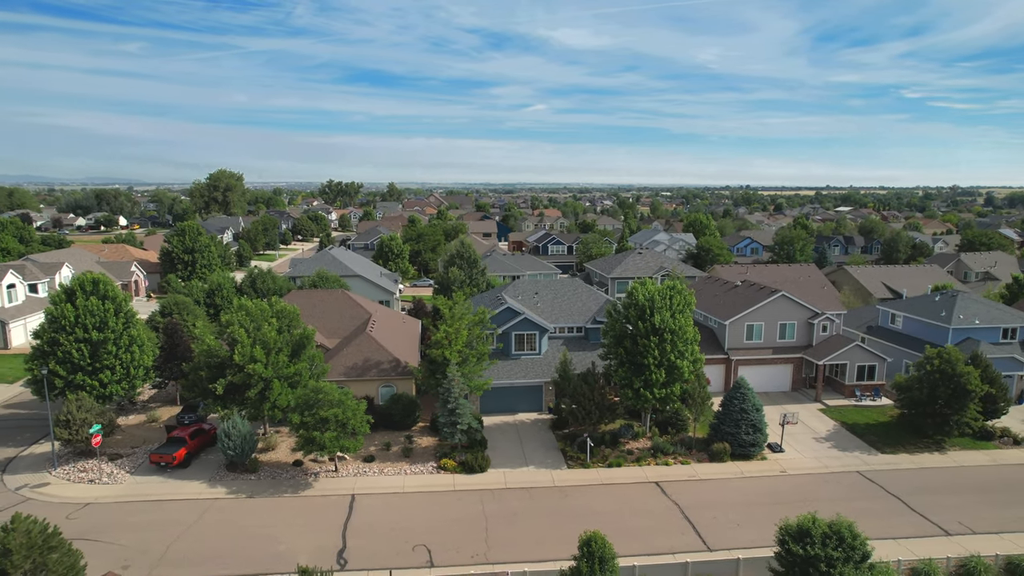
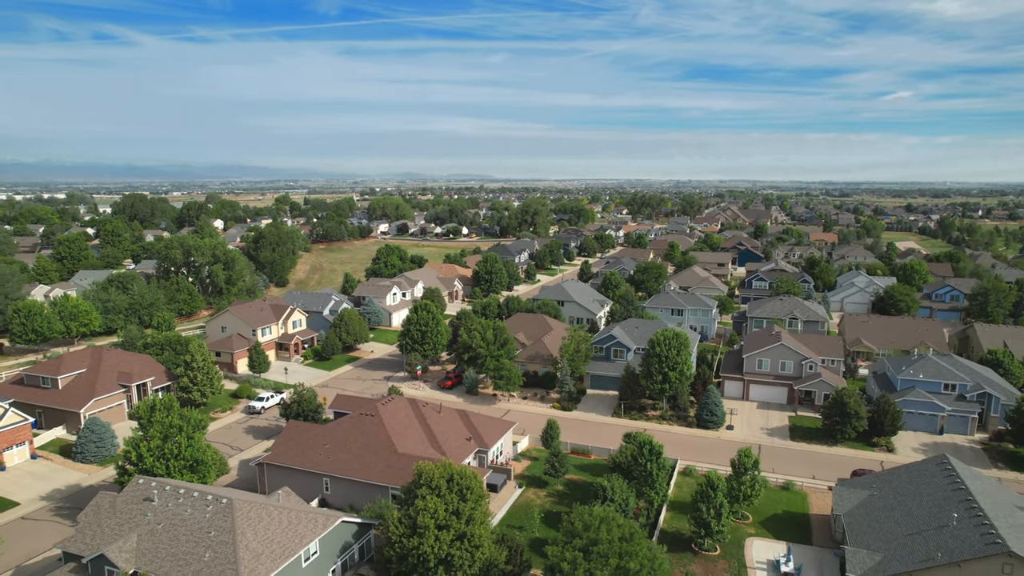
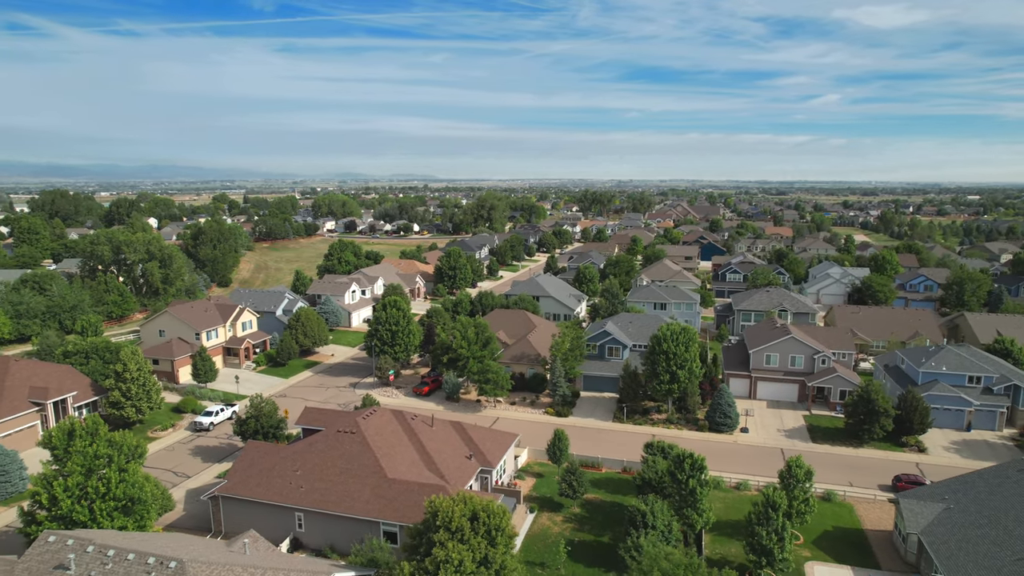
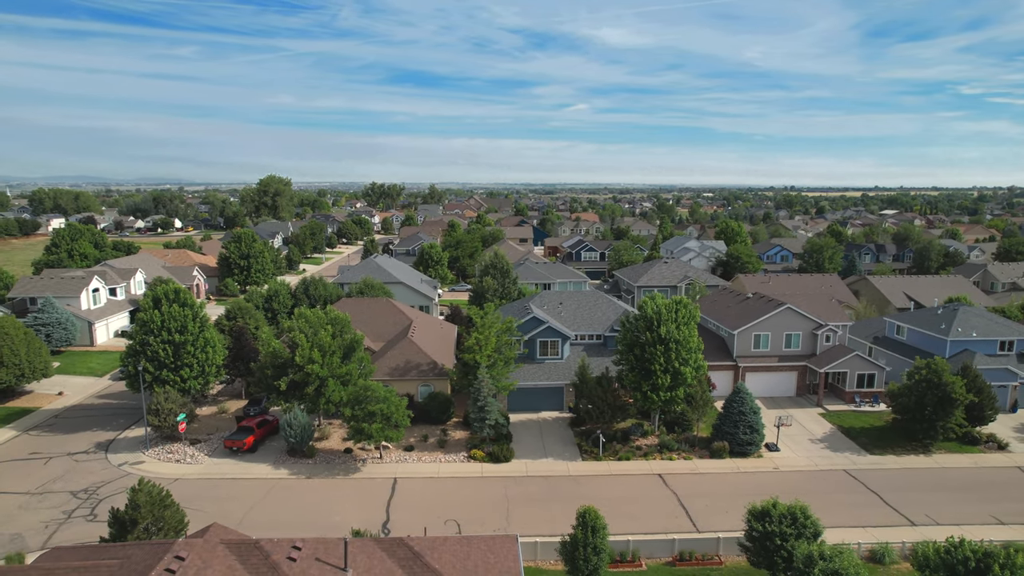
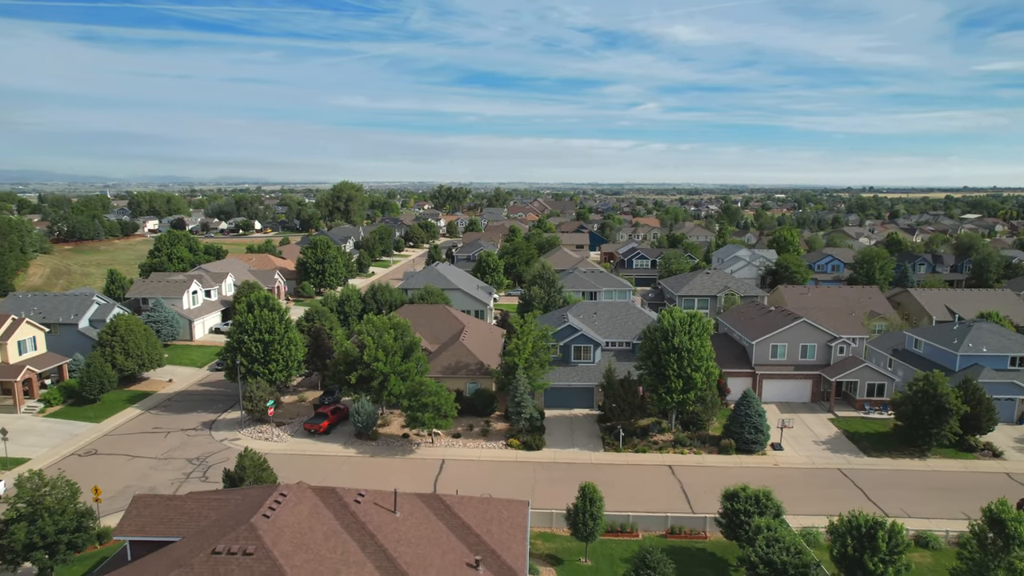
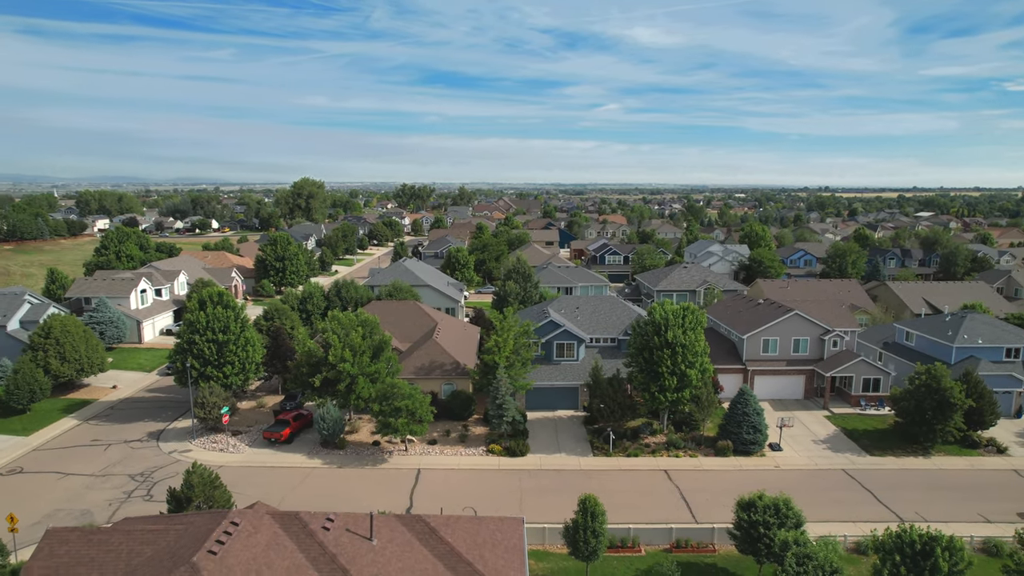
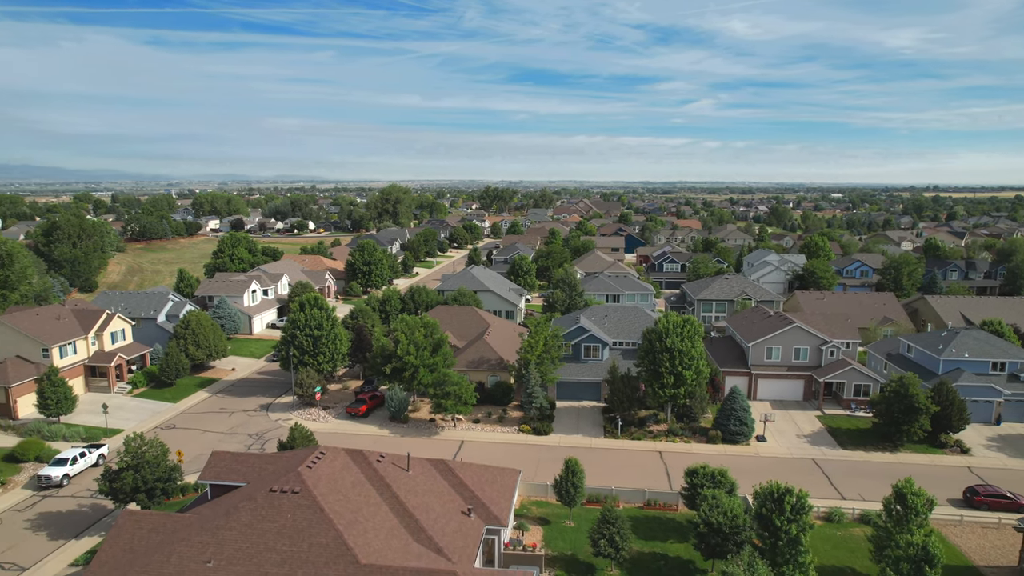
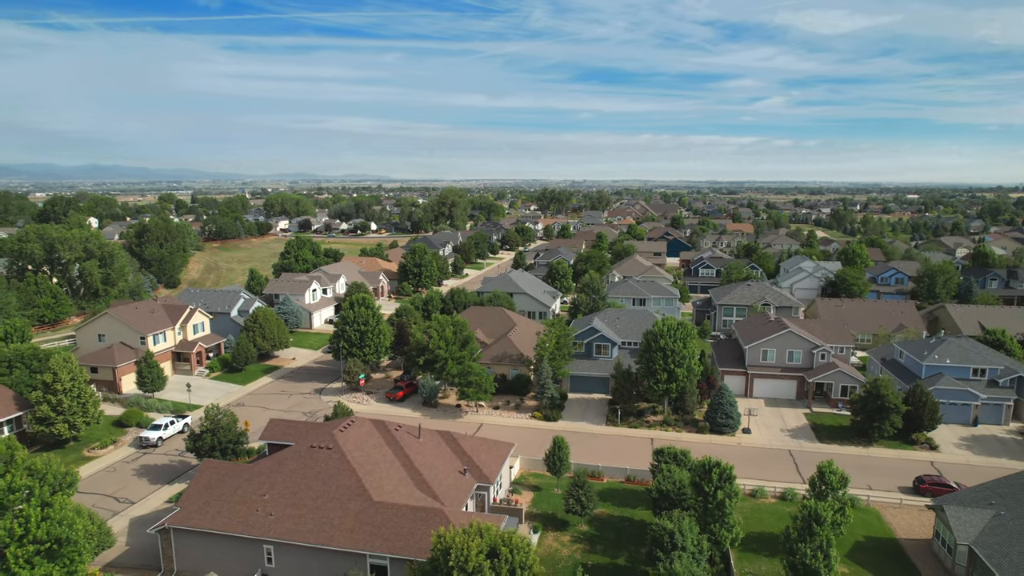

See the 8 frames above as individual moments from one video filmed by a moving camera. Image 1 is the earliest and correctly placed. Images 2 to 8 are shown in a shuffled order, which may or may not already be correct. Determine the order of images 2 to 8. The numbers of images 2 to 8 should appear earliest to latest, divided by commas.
4, 6, 5, 7, 8, 3, 2
